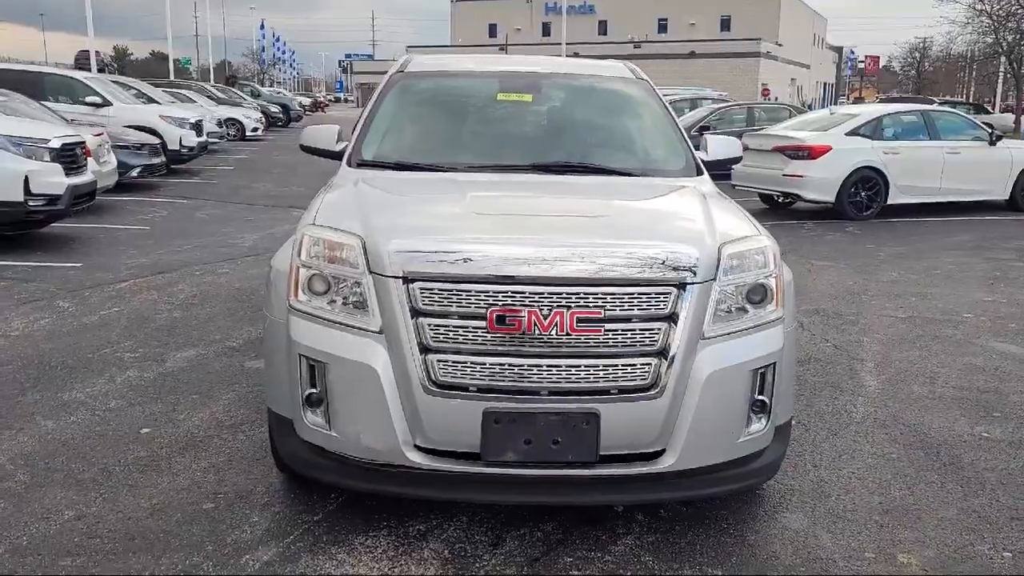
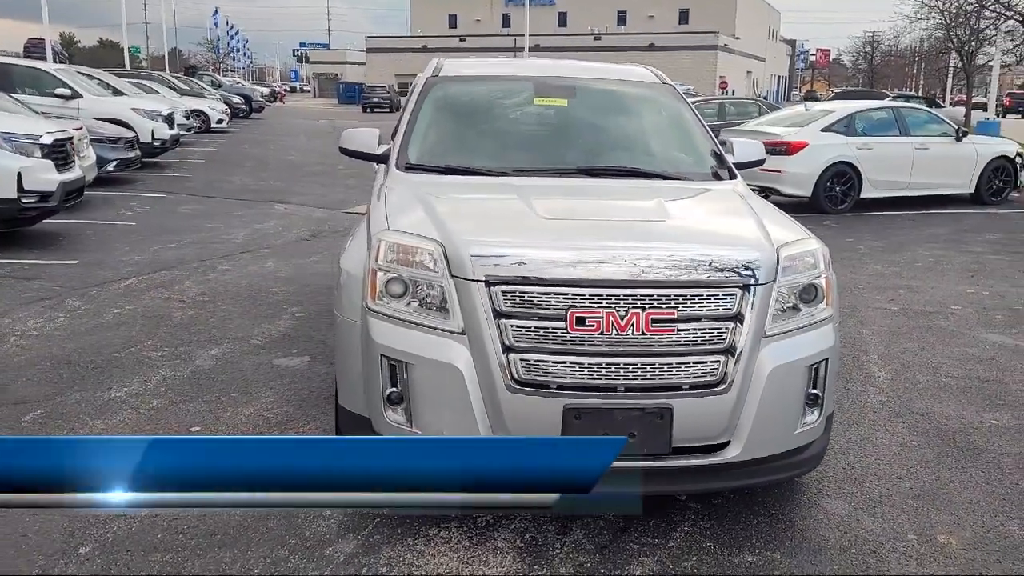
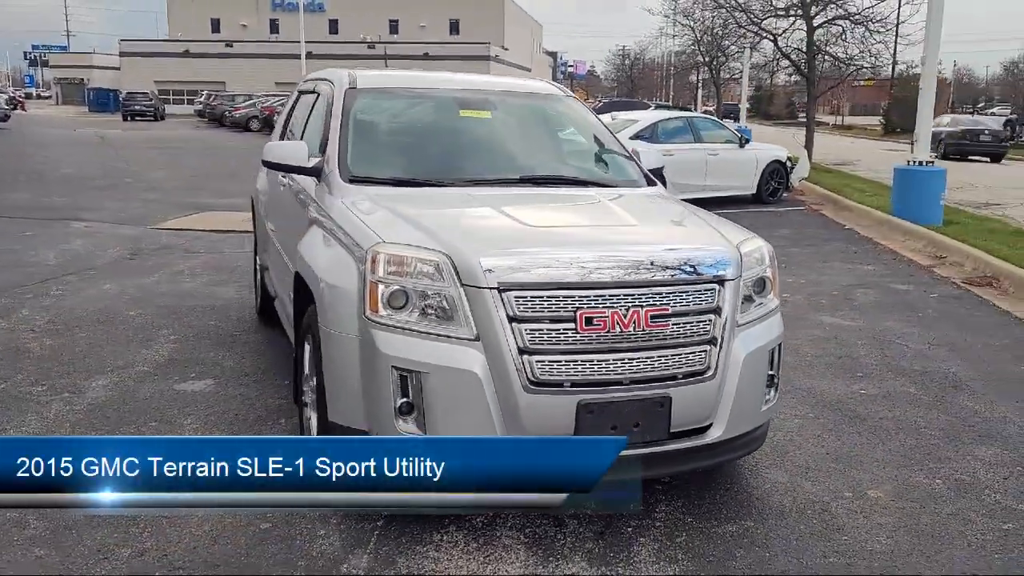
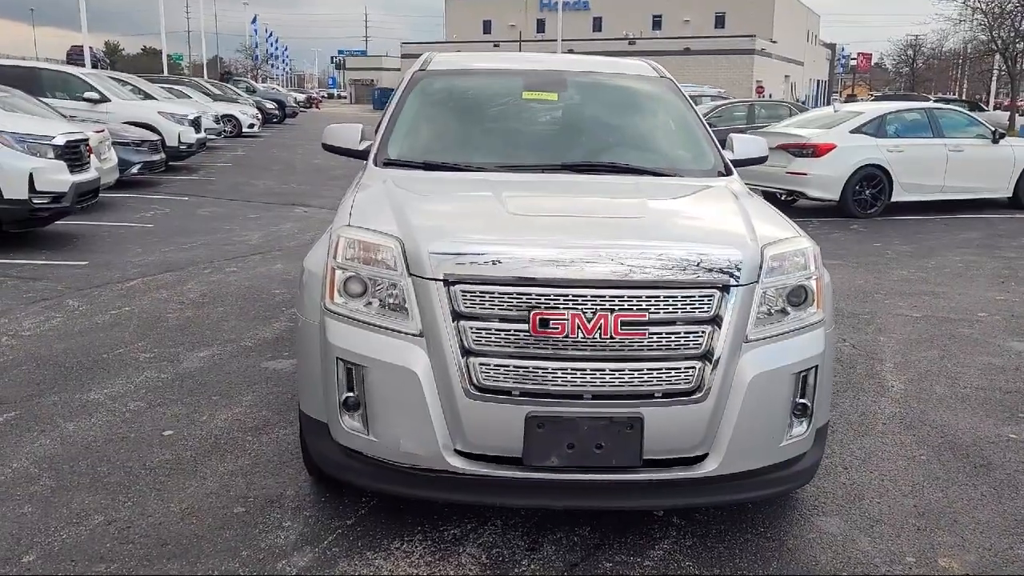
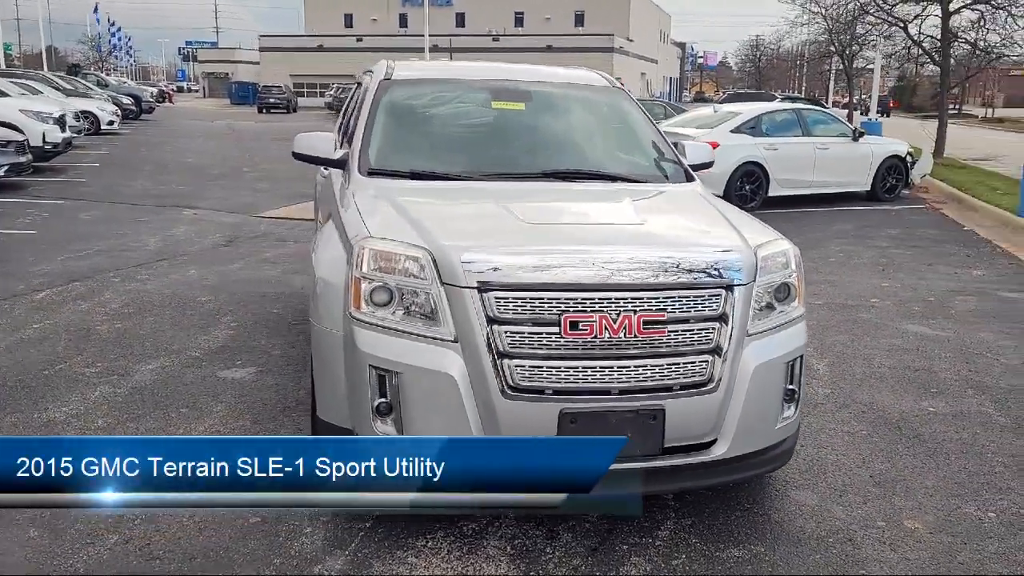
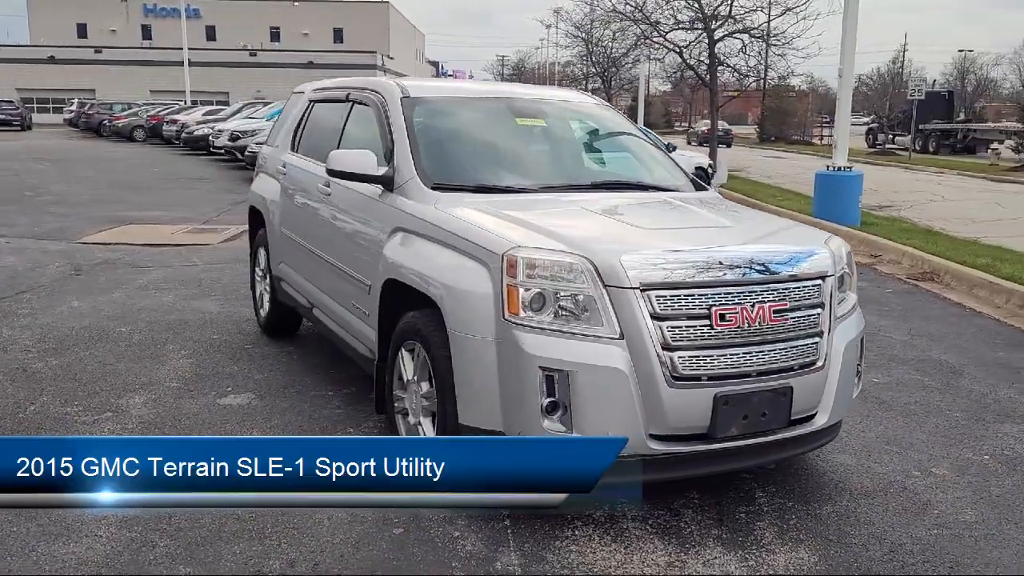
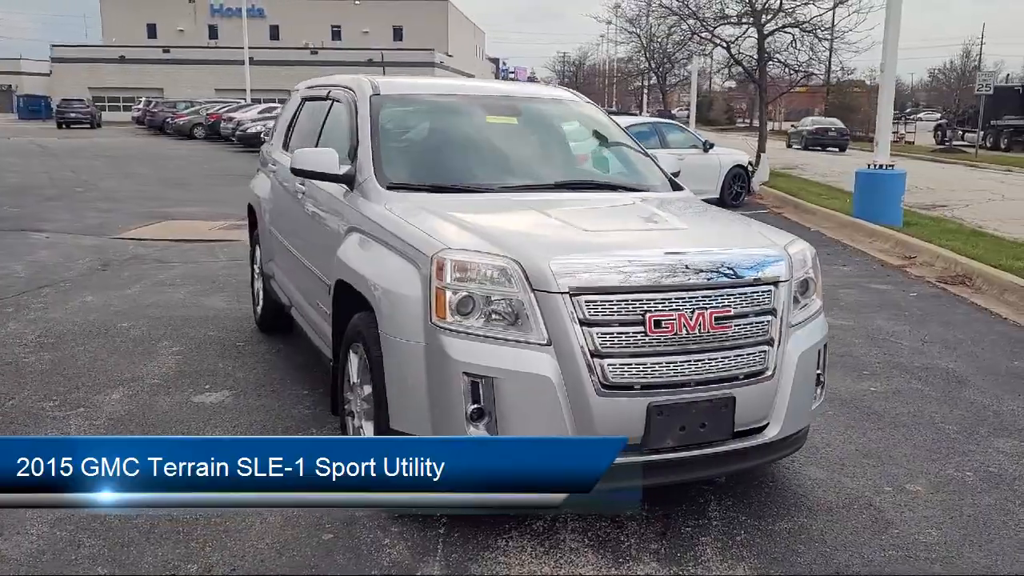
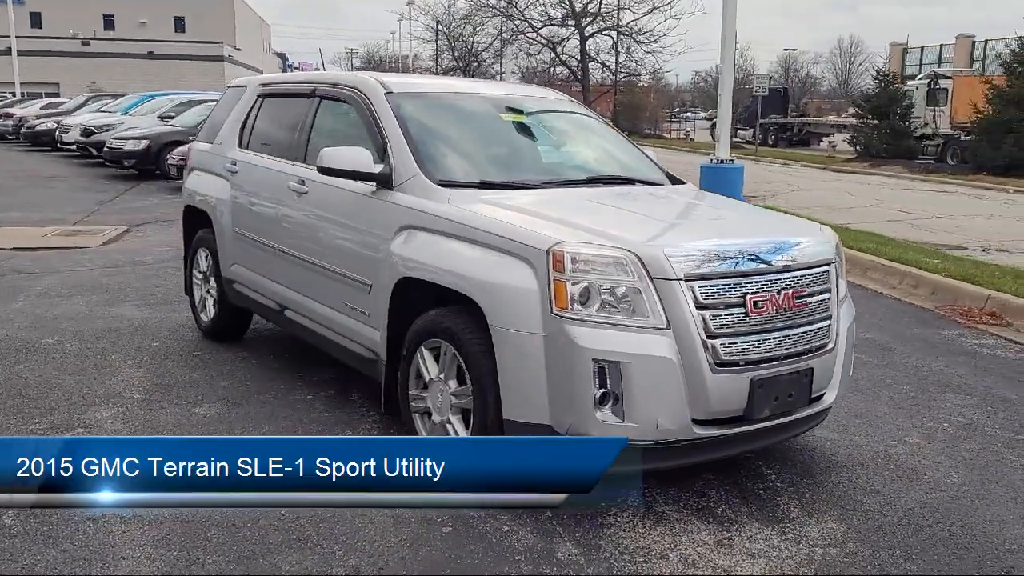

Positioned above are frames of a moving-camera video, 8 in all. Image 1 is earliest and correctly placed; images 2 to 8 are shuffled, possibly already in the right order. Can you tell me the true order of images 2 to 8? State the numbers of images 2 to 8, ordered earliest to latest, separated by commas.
4, 2, 5, 3, 7, 6, 8
